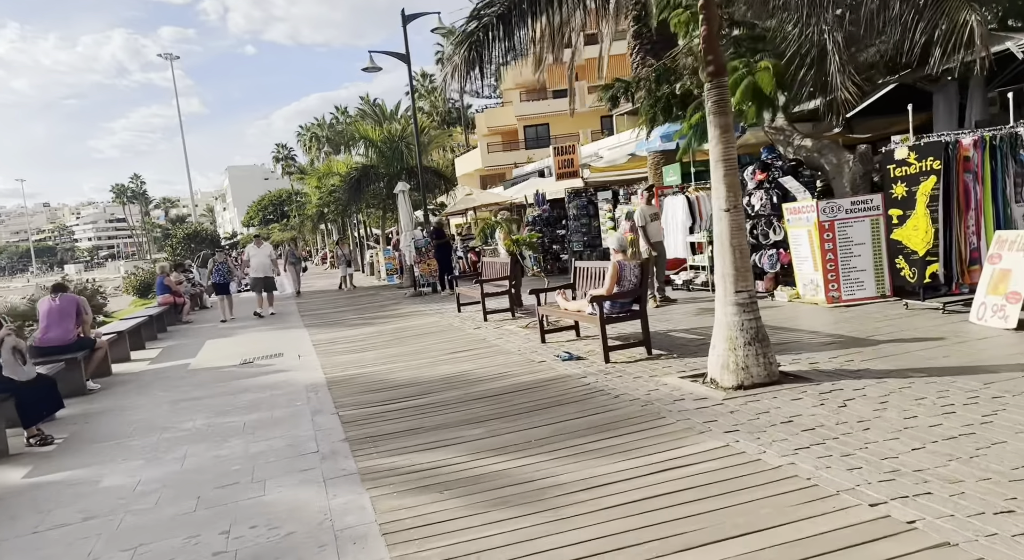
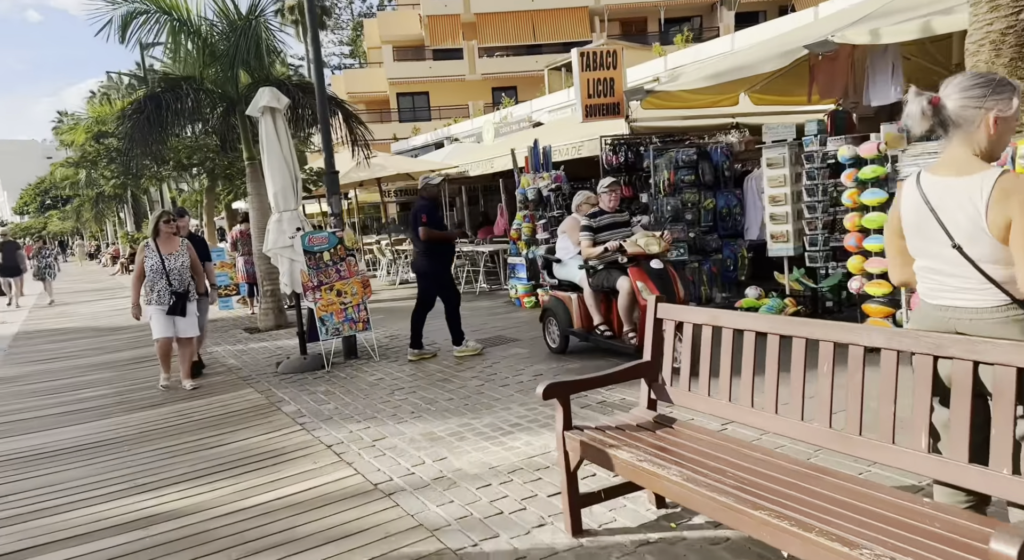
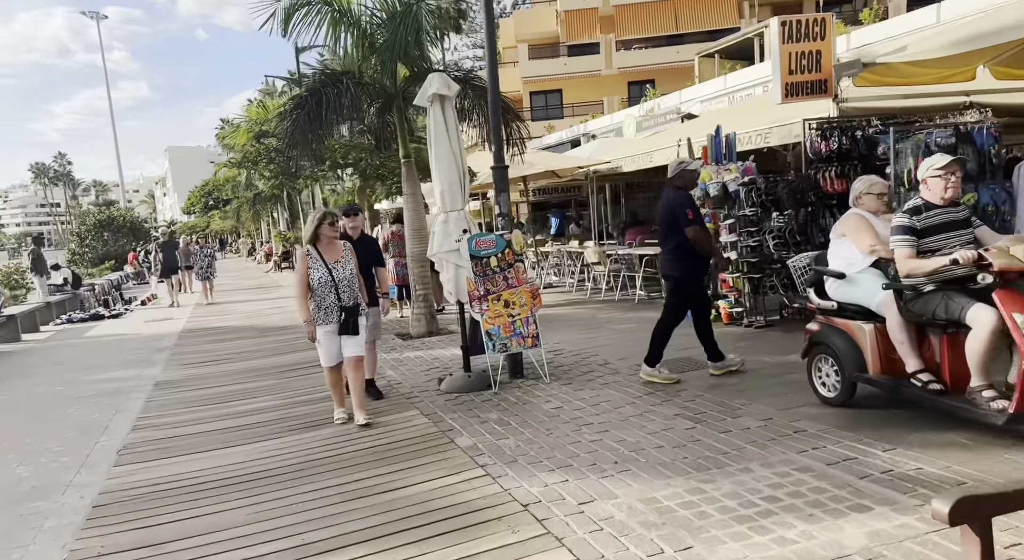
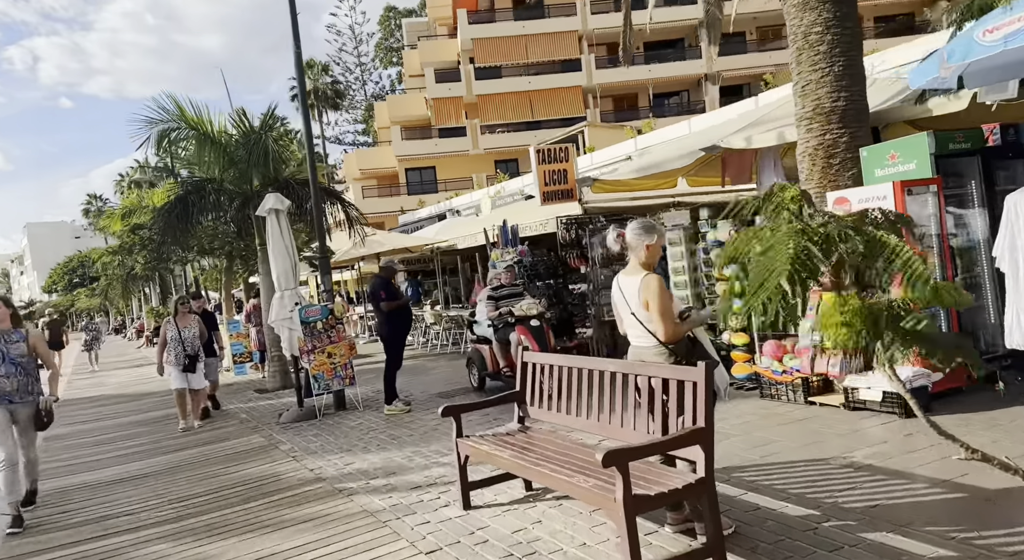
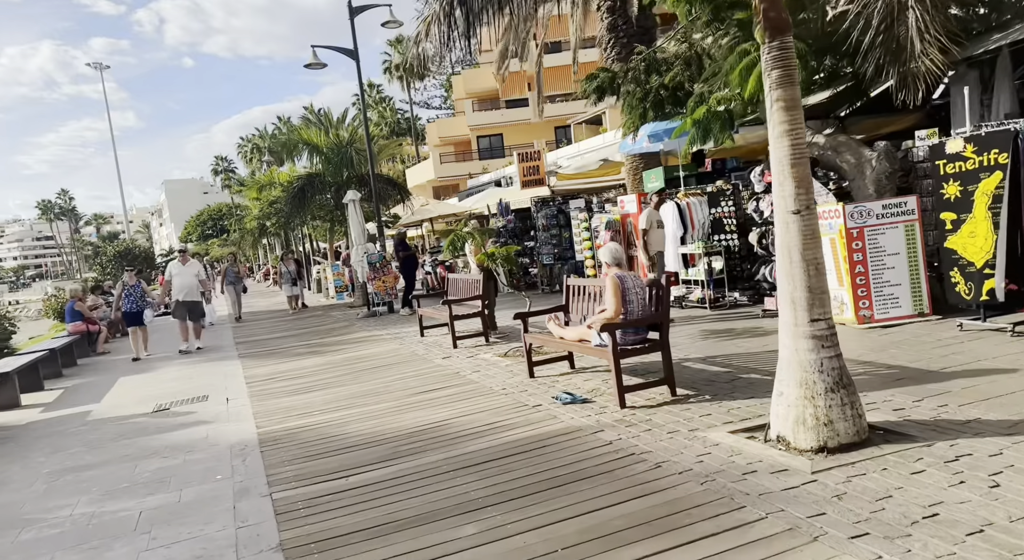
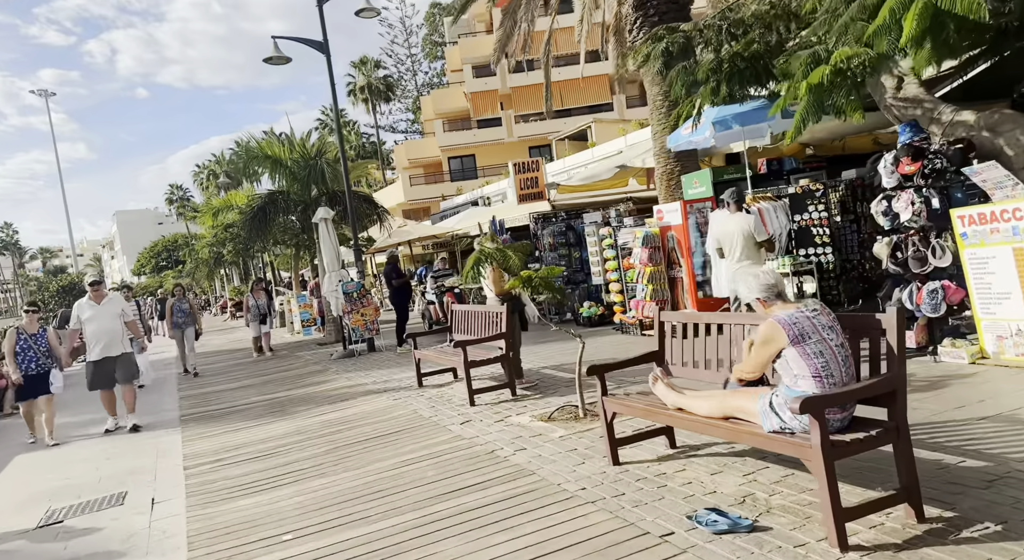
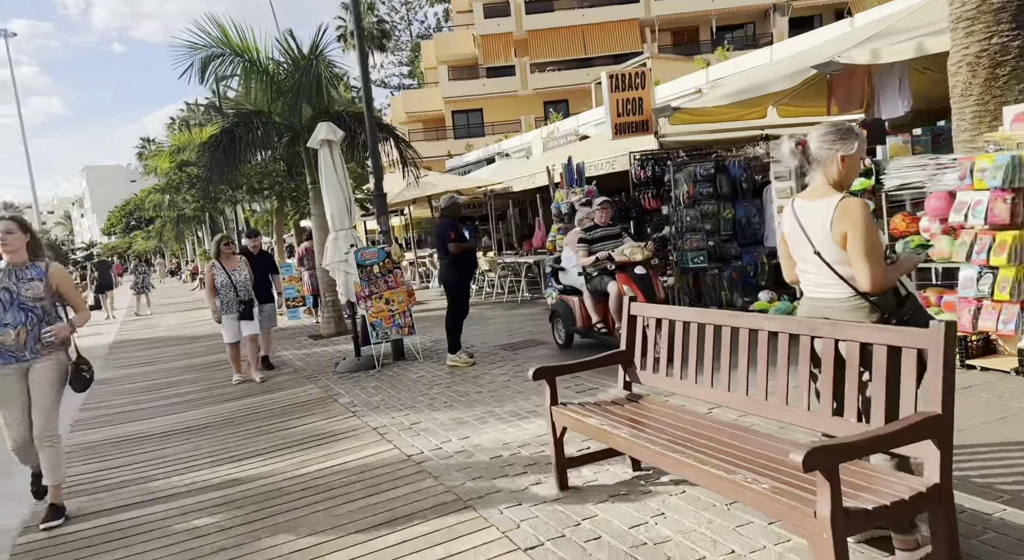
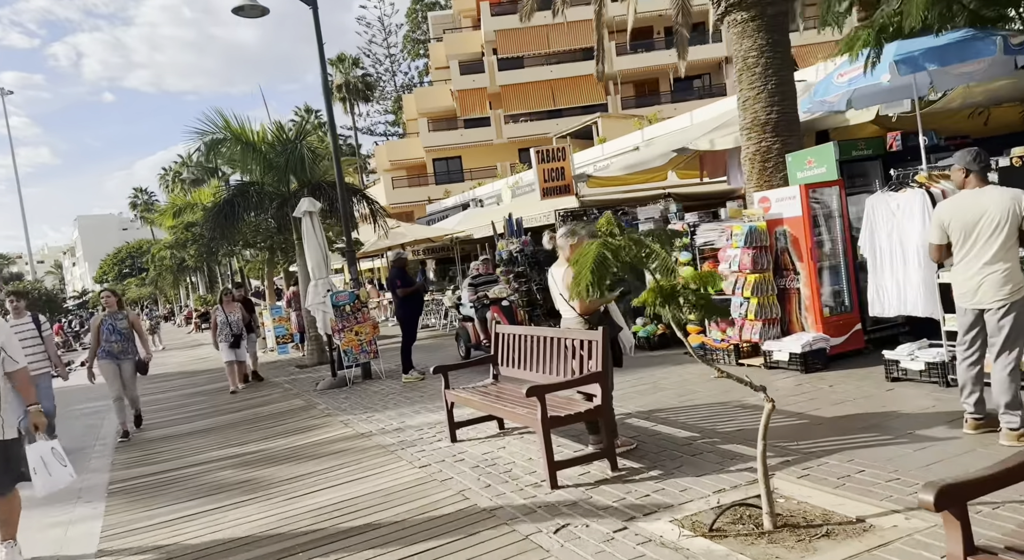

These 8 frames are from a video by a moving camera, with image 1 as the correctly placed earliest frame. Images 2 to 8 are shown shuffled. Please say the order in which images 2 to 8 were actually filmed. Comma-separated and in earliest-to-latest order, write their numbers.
5, 6, 8, 4, 7, 2, 3
